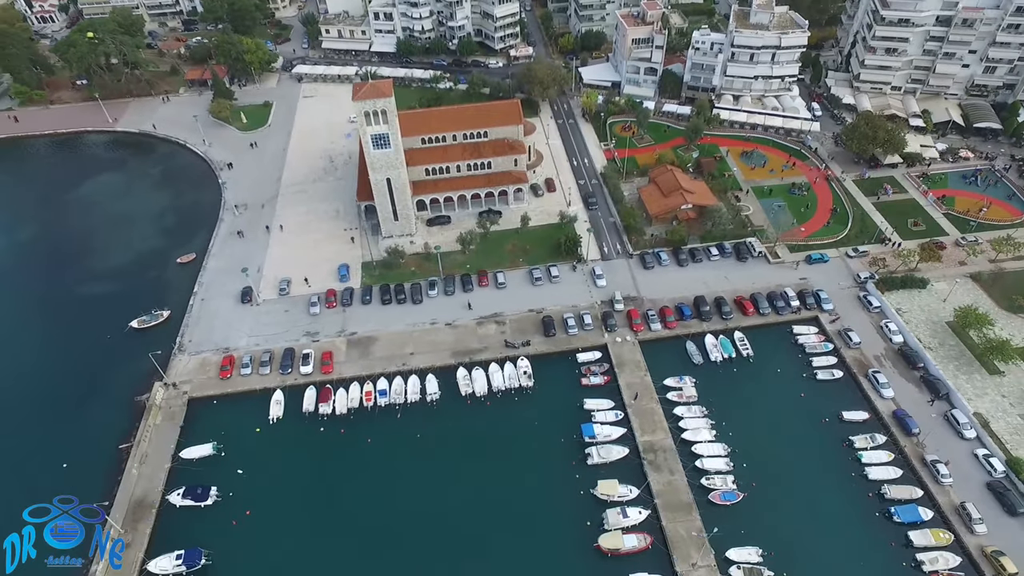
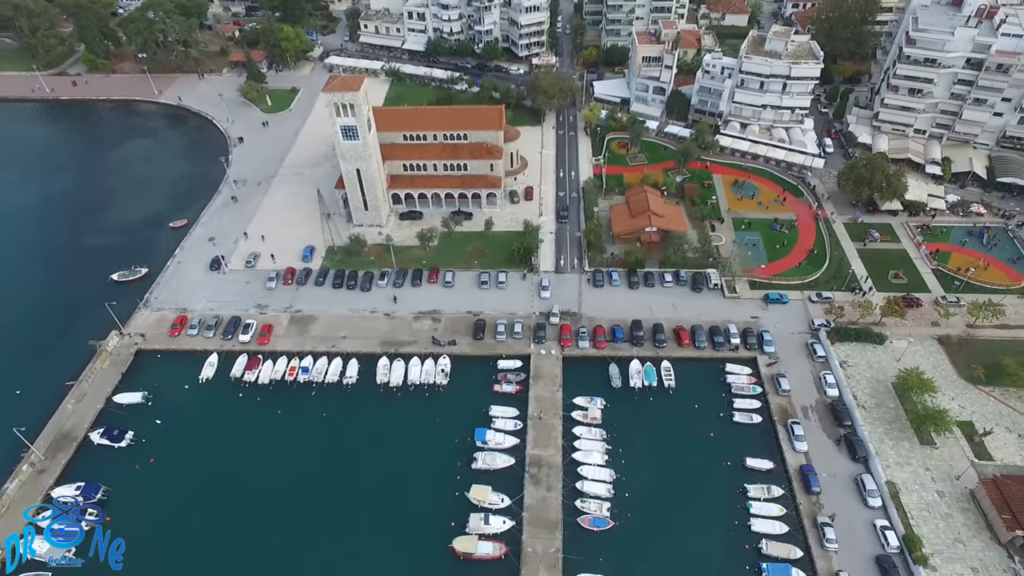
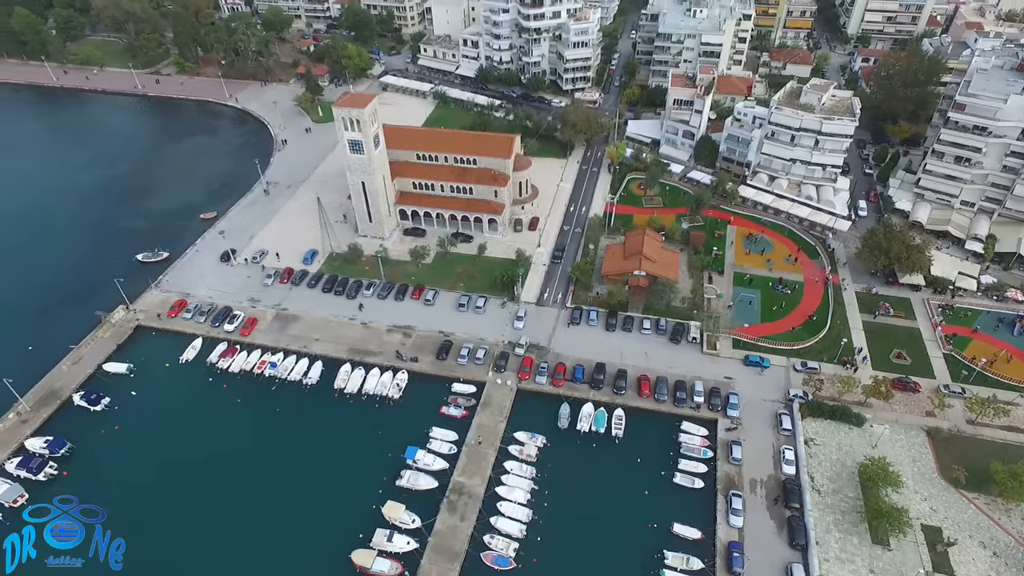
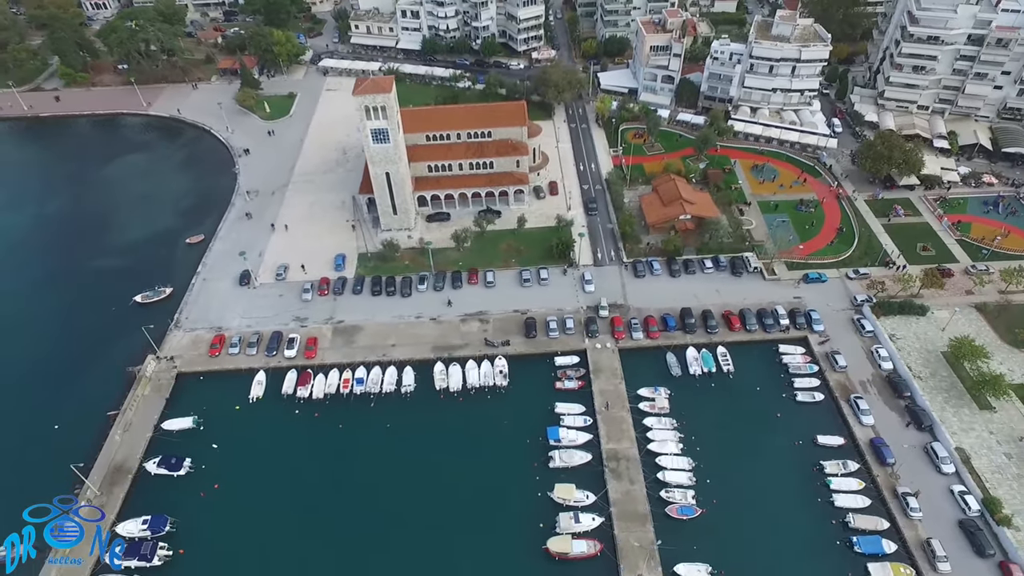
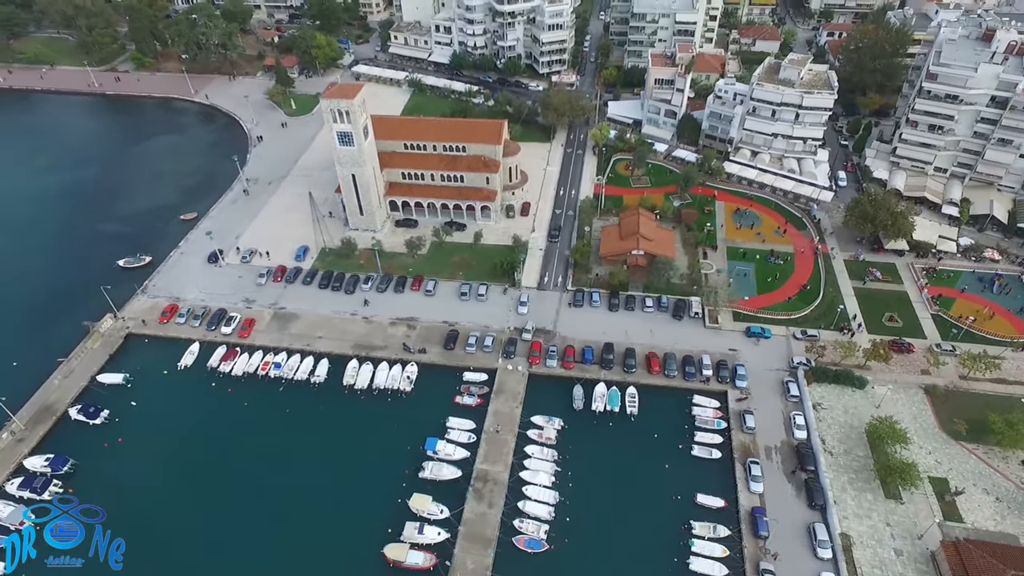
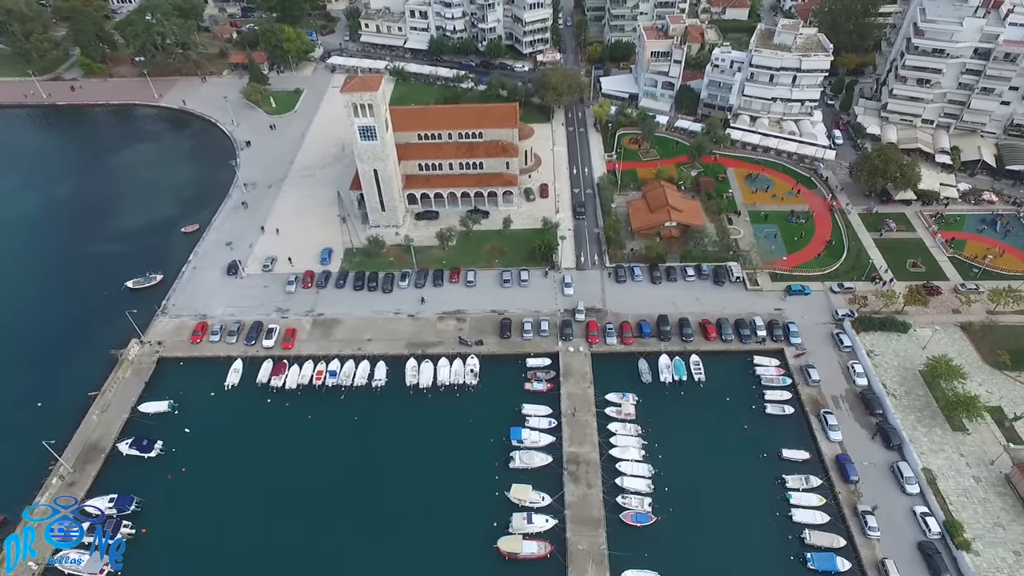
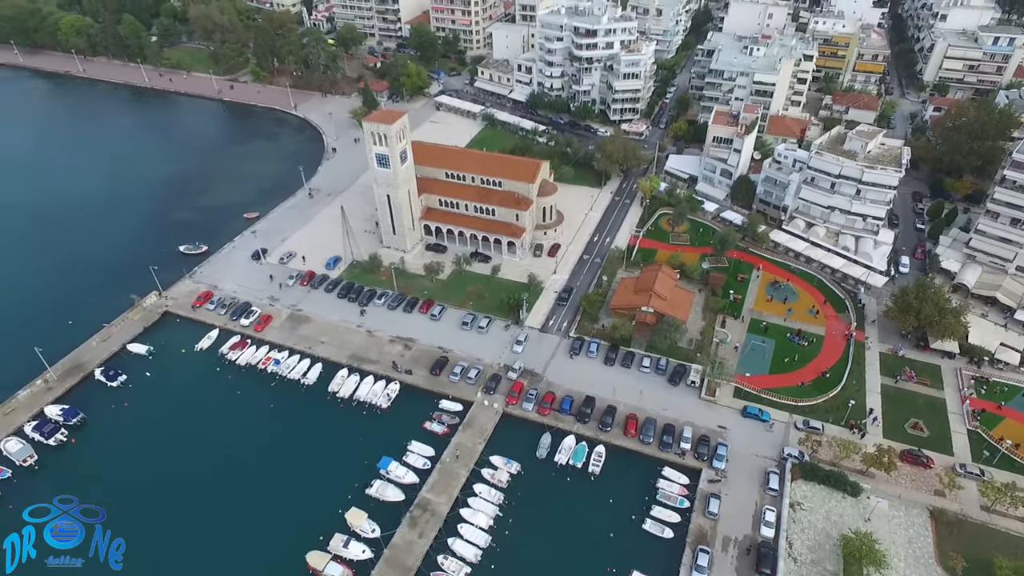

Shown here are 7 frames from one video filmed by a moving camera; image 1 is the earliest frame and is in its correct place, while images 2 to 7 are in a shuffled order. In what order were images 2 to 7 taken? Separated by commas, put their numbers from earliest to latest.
4, 6, 2, 5, 3, 7
